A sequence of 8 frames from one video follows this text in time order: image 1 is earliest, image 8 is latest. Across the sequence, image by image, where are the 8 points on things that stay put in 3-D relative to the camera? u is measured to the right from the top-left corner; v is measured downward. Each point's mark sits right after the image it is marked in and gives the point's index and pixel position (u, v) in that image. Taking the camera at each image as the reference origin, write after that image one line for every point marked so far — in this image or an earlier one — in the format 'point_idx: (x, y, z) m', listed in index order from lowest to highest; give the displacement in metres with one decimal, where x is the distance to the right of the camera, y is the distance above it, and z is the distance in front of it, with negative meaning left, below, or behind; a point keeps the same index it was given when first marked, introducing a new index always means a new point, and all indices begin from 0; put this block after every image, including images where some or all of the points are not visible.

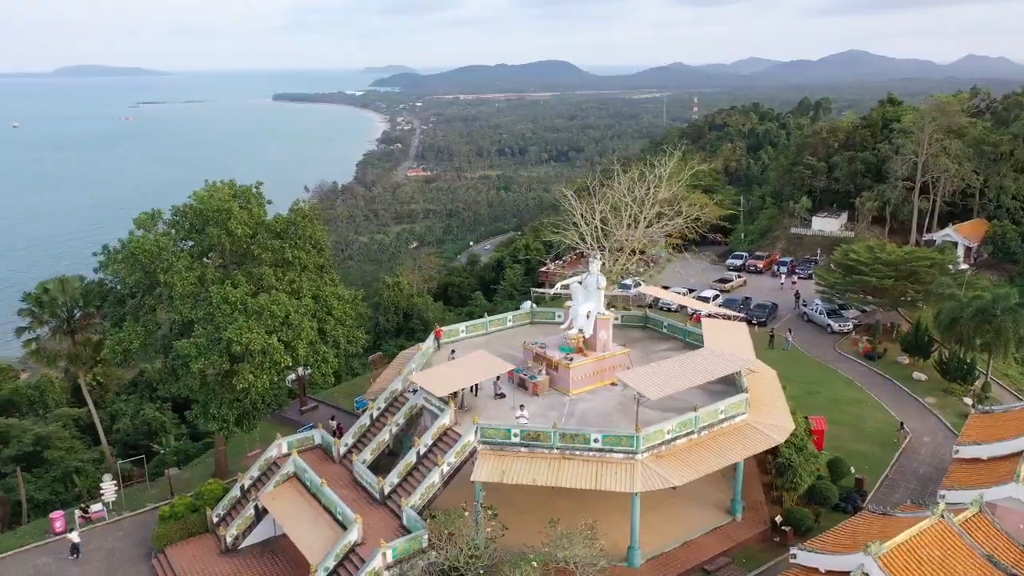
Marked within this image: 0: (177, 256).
0: (-7.4, +0.7, +18.0) m
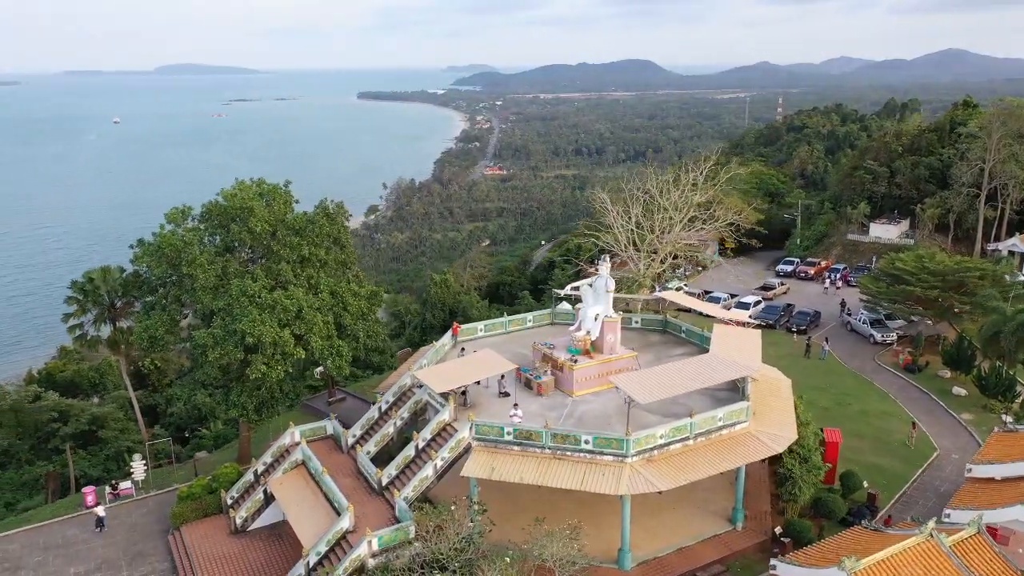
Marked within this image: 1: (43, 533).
0: (-7.3, +0.9, +18.9) m
1: (-10.9, -5.7, +19.0) m
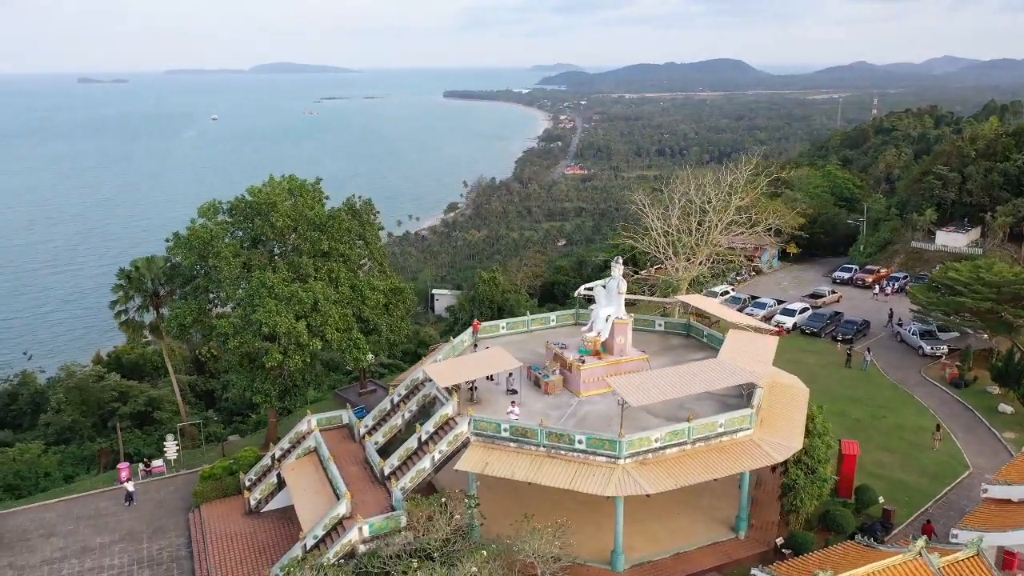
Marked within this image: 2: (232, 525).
0: (-6.9, +1.1, +19.9) m
1: (-10.7, -5.3, +20.3) m
2: (-6.3, -5.3, +18.4) m
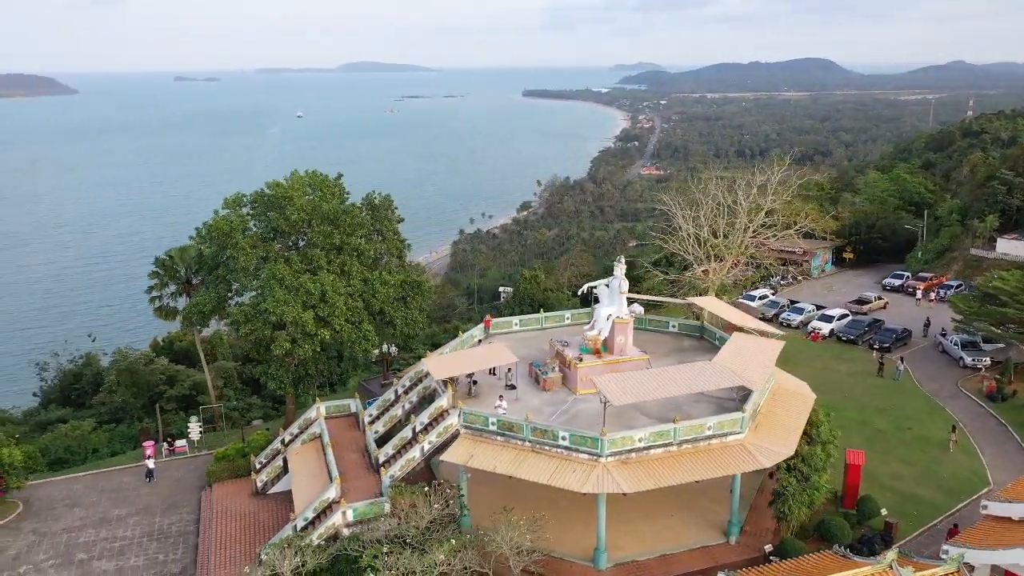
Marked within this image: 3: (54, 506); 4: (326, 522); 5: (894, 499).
0: (-6.8, +1.3, +20.7) m
1: (-10.7, -5.0, +21.5) m
2: (-6.4, -5.1, +19.3) m
3: (-11.3, -5.3, +20.0) m
4: (-3.7, -4.6, +16.0) m
5: (+9.1, -5.1, +19.6) m
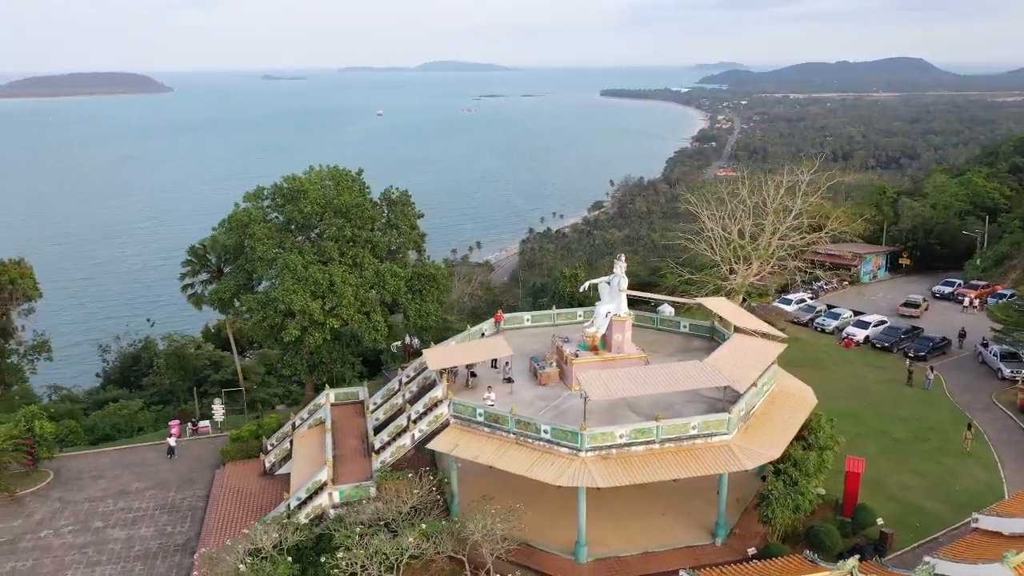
0: (-6.6, +1.6, +21.6) m
1: (-10.5, -4.6, +22.7) m
2: (-6.6, -4.8, +20.1) m
3: (-11.3, -4.9, +21.3) m
4: (-4.1, -4.4, +16.7) m
5: (+9.0, -5.2, +19.1) m
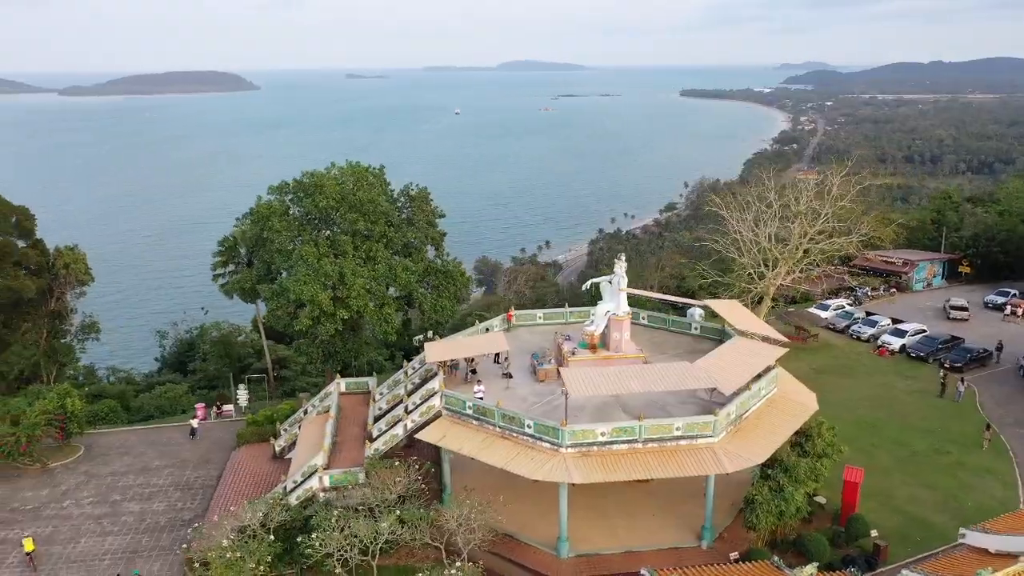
0: (-6.3, +1.9, +22.5) m
1: (-10.3, -4.2, +23.9) m
2: (-6.6, -4.5, +21.0) m
3: (-11.2, -4.5, +22.6) m
4: (-4.4, -4.2, +17.3) m
5: (+8.8, -5.3, +18.6) m
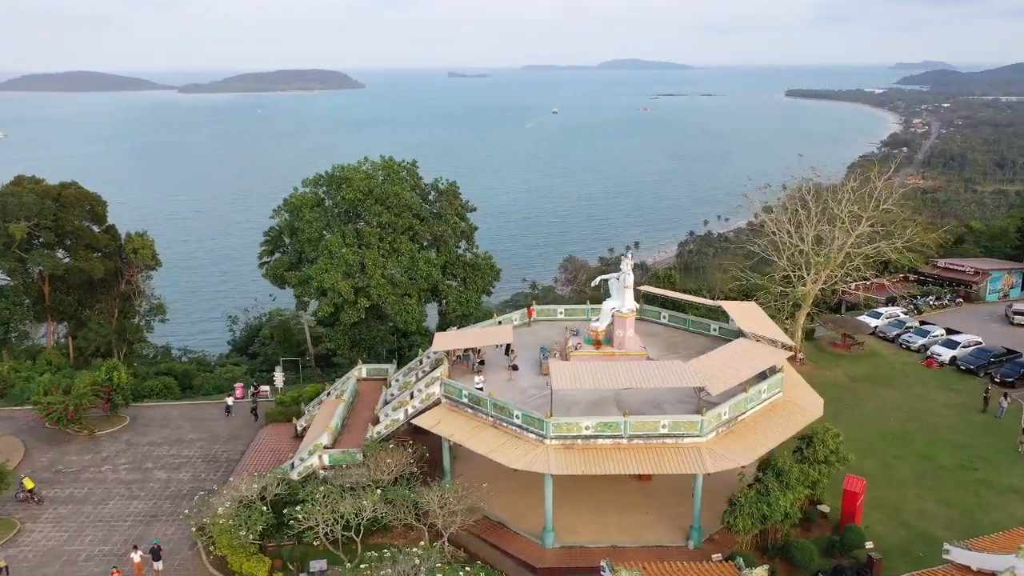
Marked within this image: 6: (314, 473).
0: (-5.7, +2.2, +23.5) m
1: (-9.7, -3.7, +25.5) m
2: (-6.3, -4.2, +22.1) m
3: (-10.7, -4.0, +24.2) m
4: (-4.6, -3.9, +18.2) m
5: (+8.6, -5.5, +18.0) m
6: (-4.4, -4.1, +18.2) m
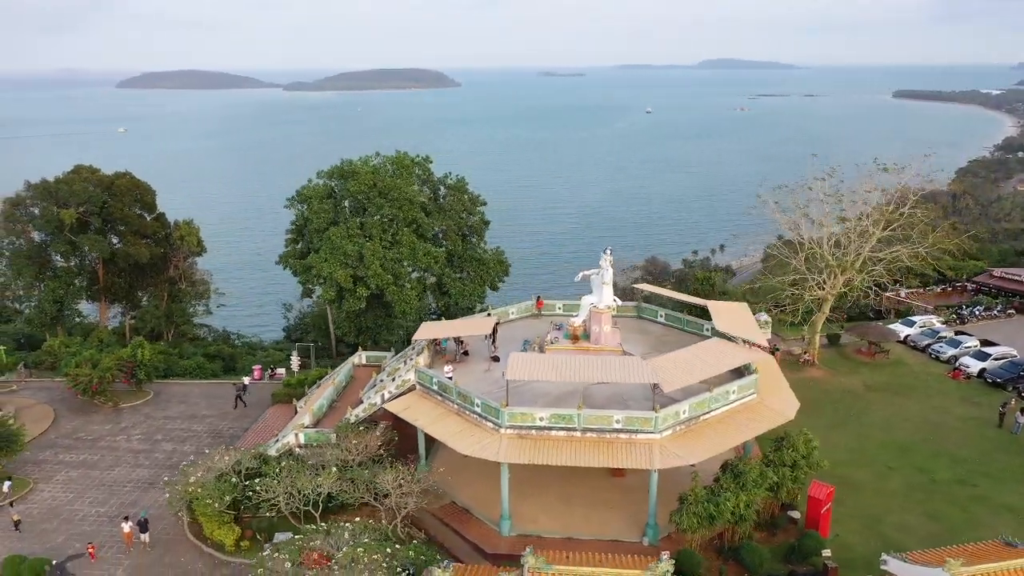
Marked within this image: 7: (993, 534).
0: (-5.7, +2.6, +24.5) m
1: (-9.6, -3.3, +26.9) m
2: (-6.6, -3.8, +23.2) m
3: (-10.8, -3.5, +25.8) m
4: (-5.3, -3.6, +19.1) m
5: (+7.7, -5.5, +17.4) m
6: (-5.1, -3.8, +19.1) m
7: (+10.5, -5.3, +17.9) m
